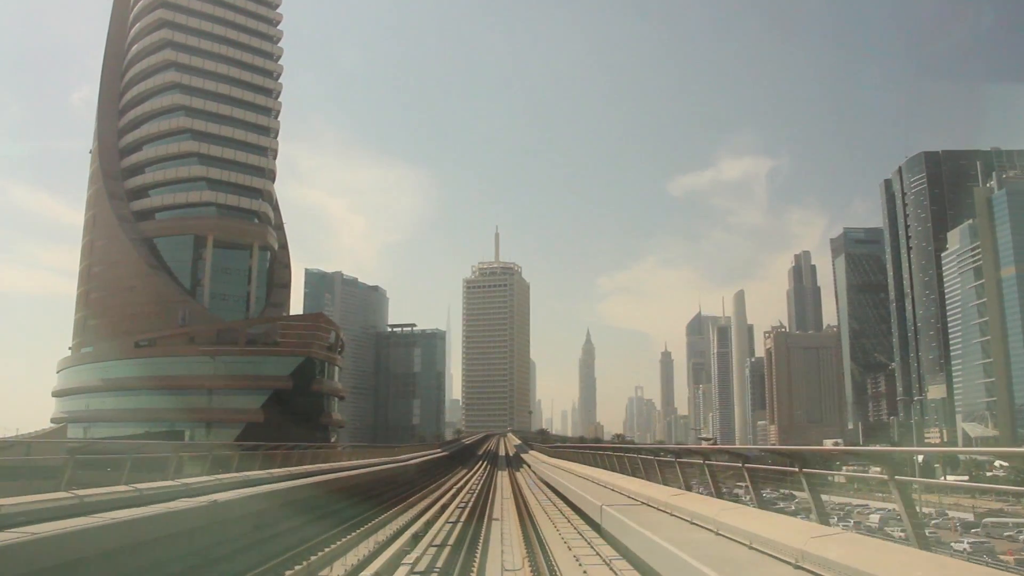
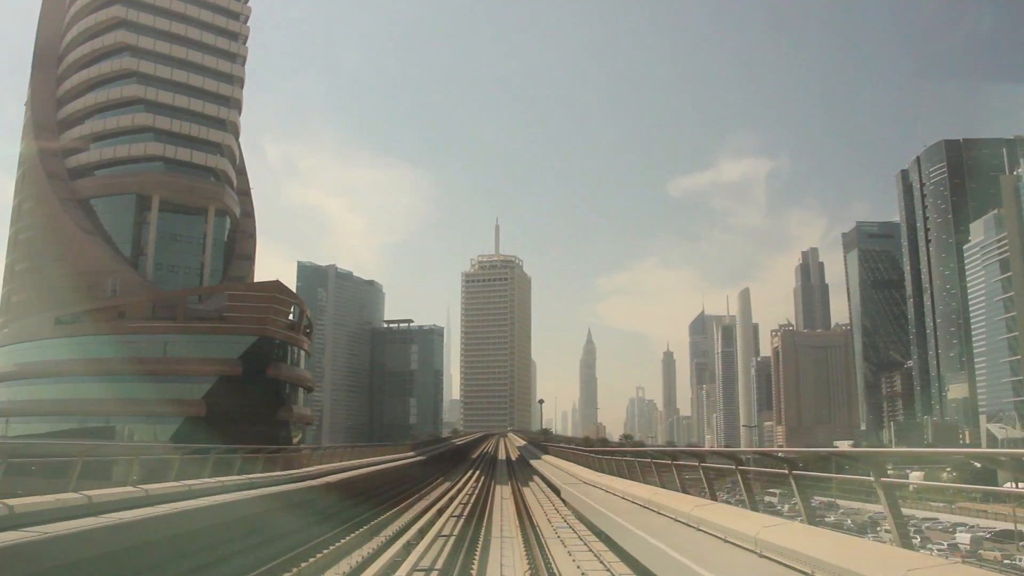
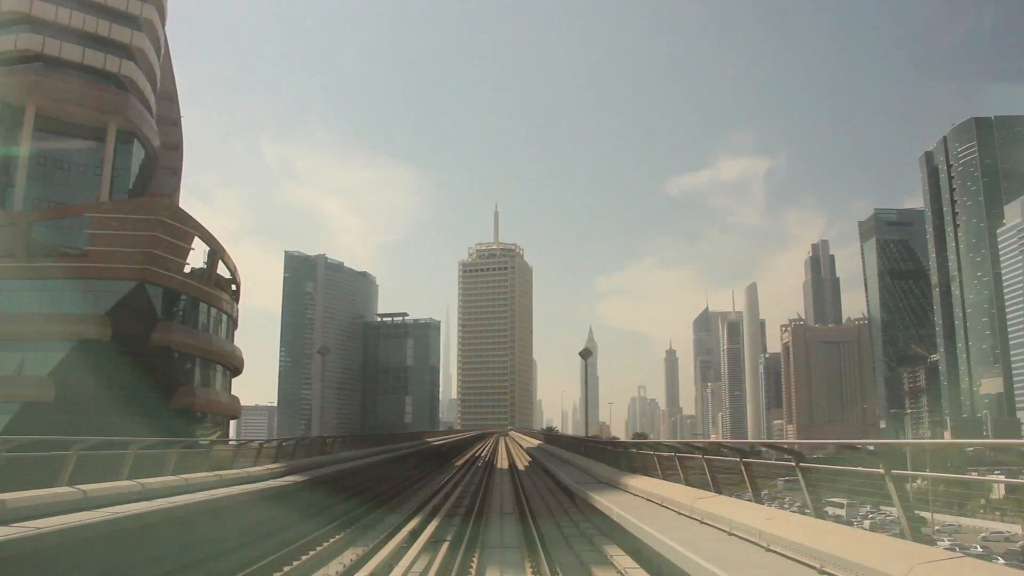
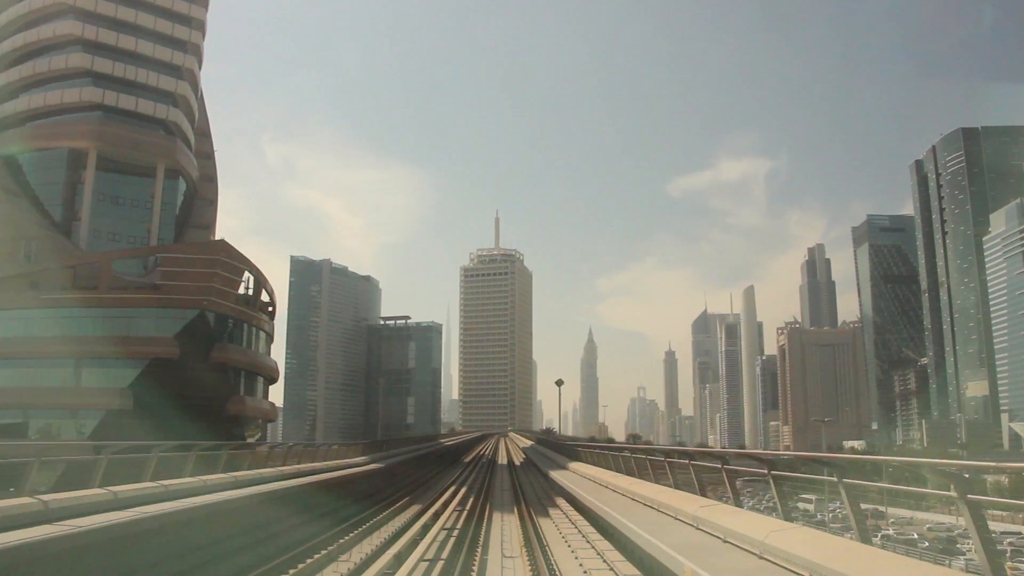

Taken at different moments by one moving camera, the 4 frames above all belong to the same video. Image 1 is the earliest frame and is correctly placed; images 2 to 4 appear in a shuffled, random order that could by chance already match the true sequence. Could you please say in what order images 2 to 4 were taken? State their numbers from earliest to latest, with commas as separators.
2, 4, 3
